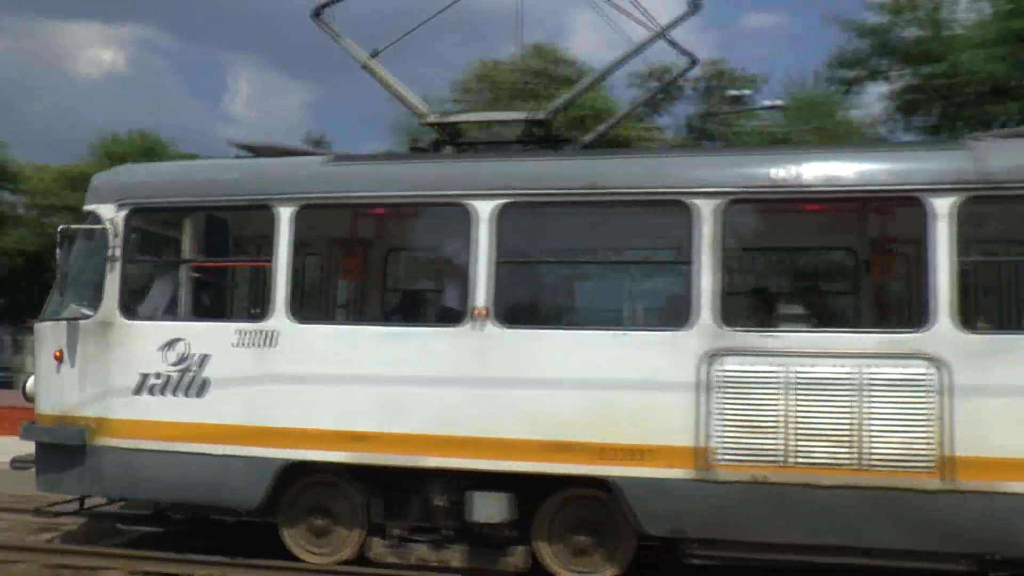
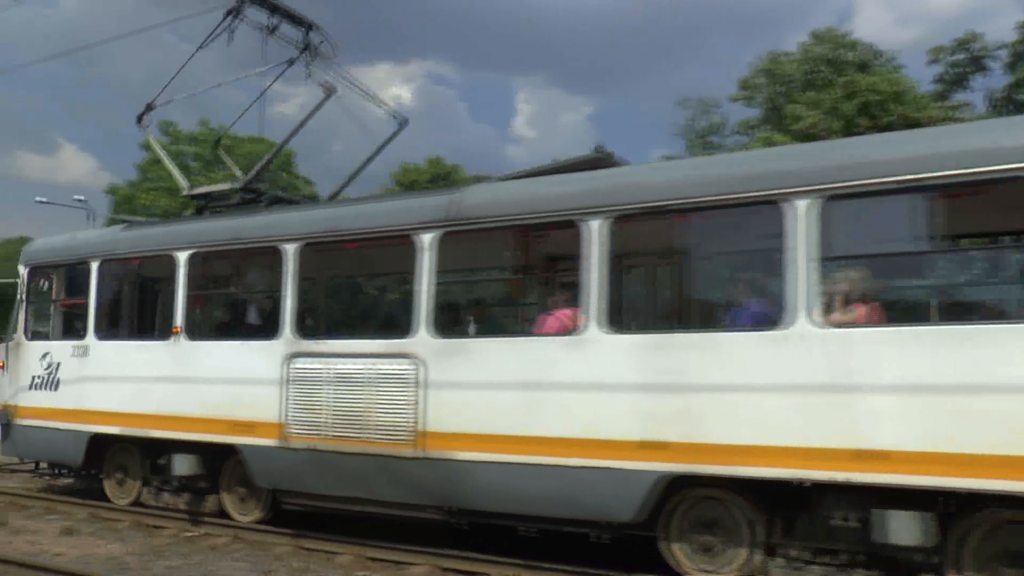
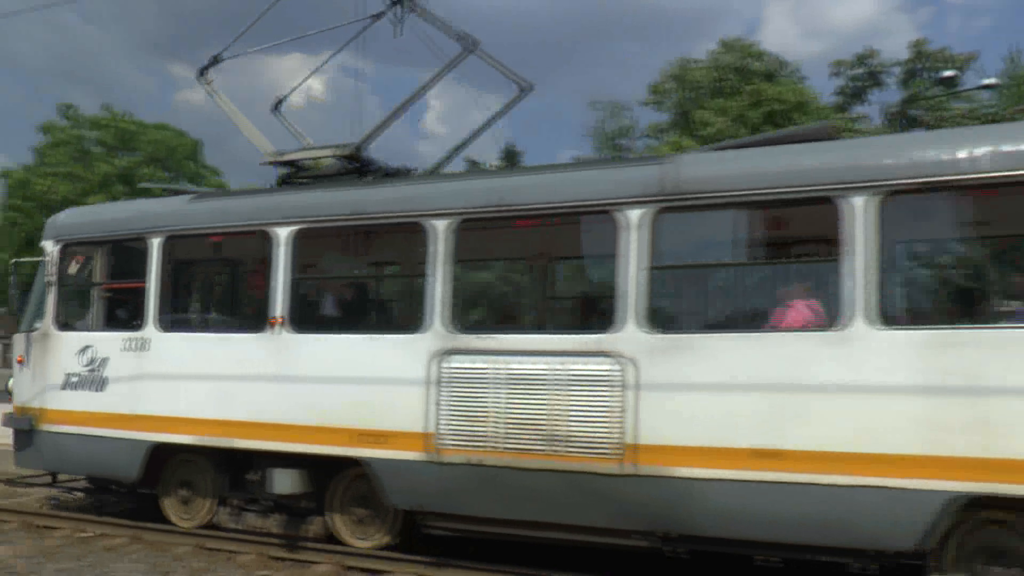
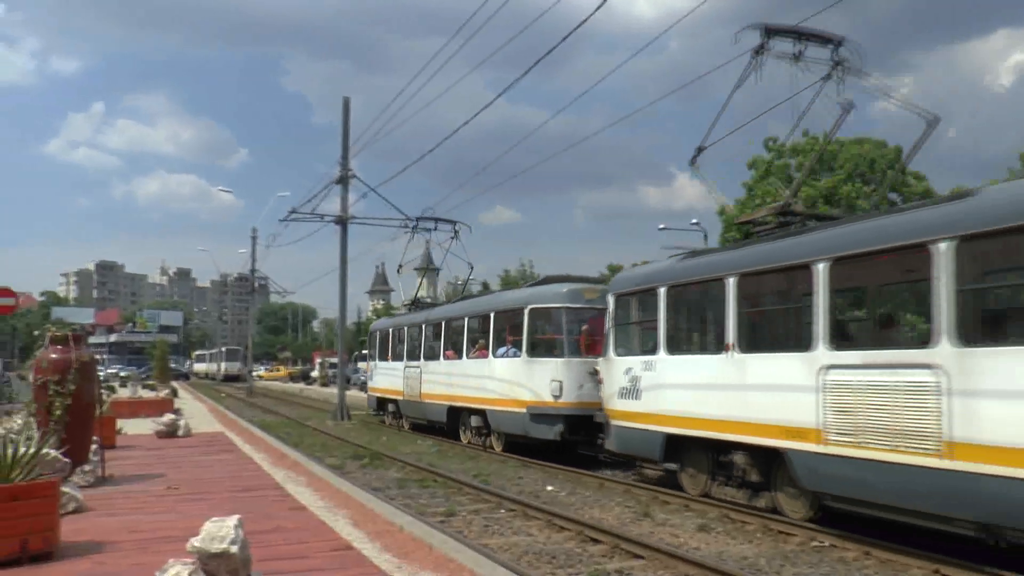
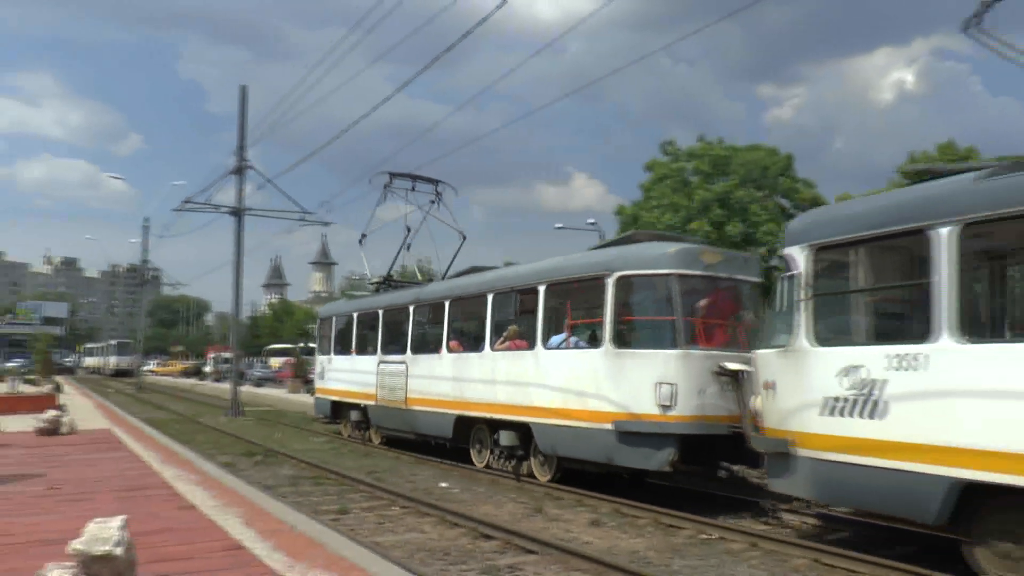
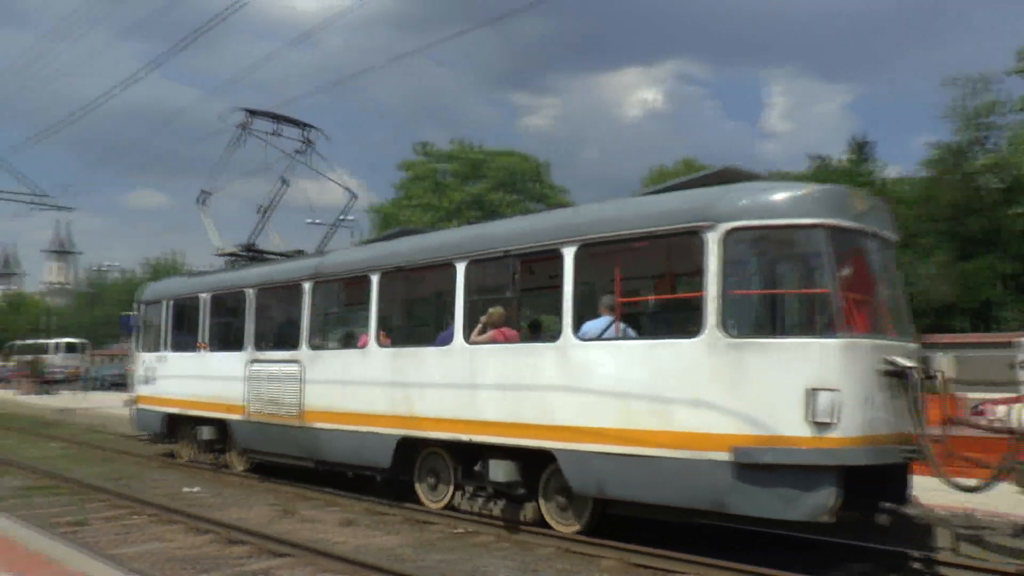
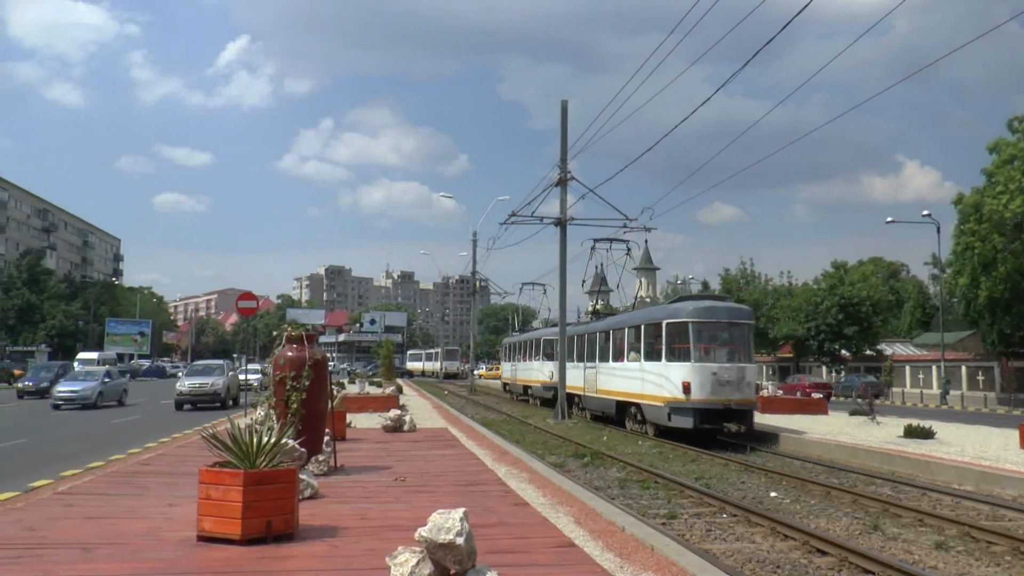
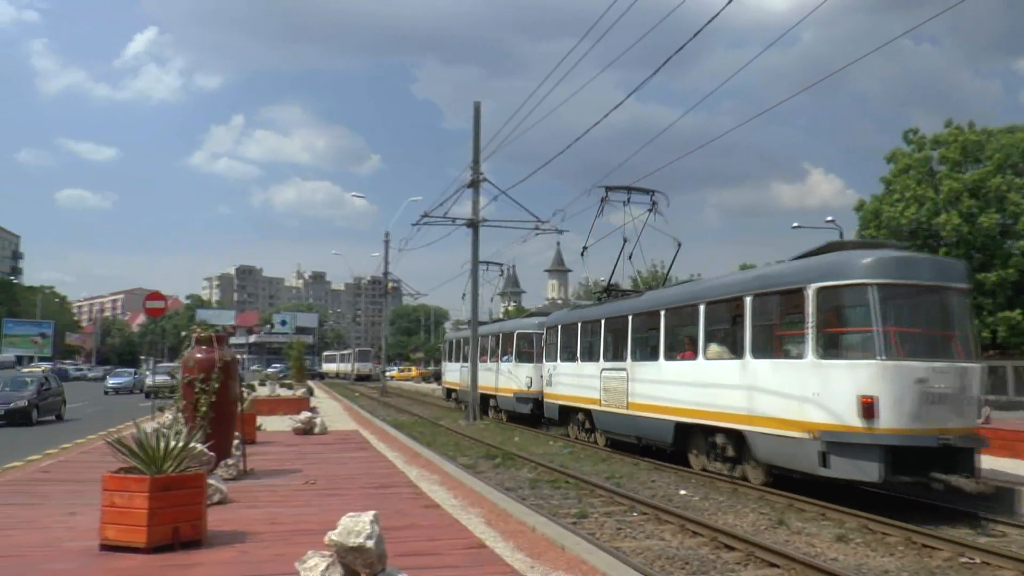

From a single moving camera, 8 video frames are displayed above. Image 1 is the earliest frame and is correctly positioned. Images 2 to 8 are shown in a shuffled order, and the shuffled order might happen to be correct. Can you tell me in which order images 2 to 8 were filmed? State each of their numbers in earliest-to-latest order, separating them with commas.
3, 2, 6, 5, 4, 8, 7
